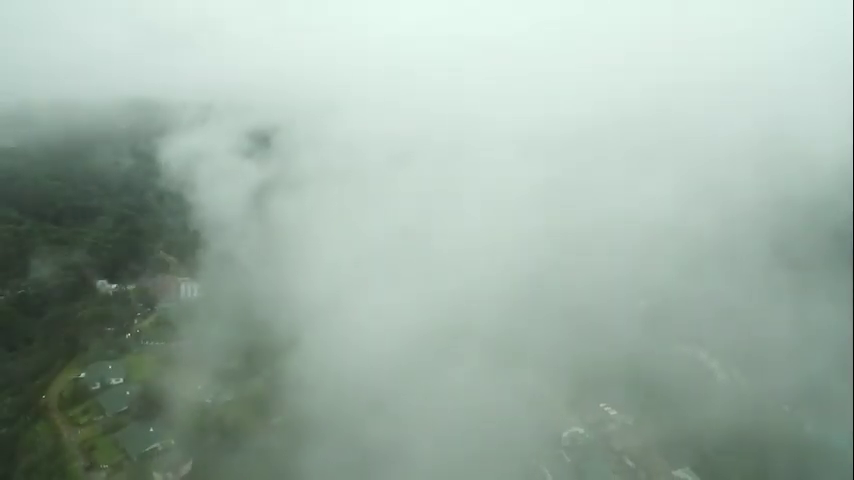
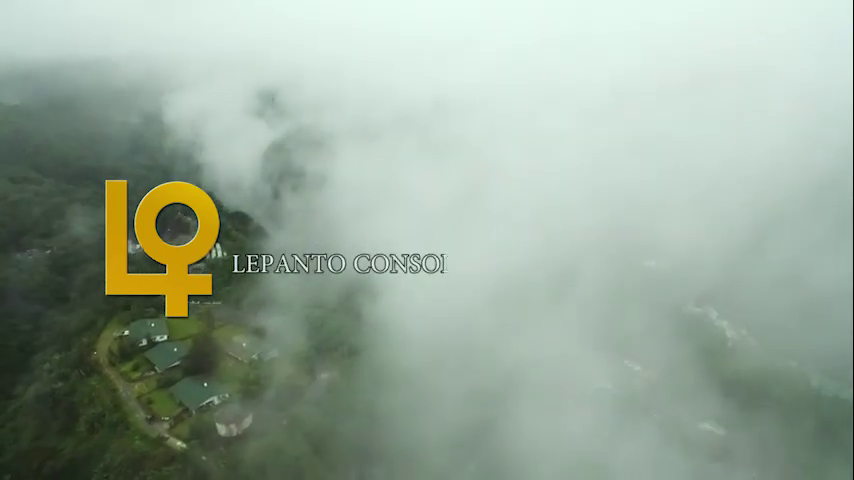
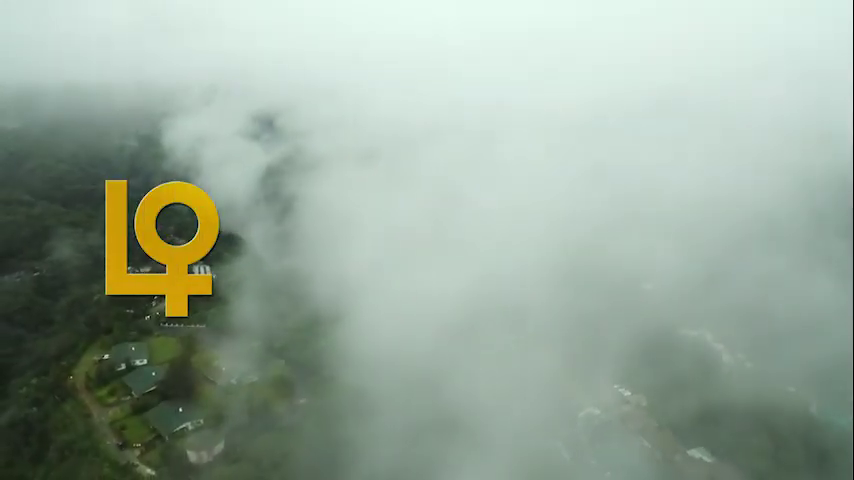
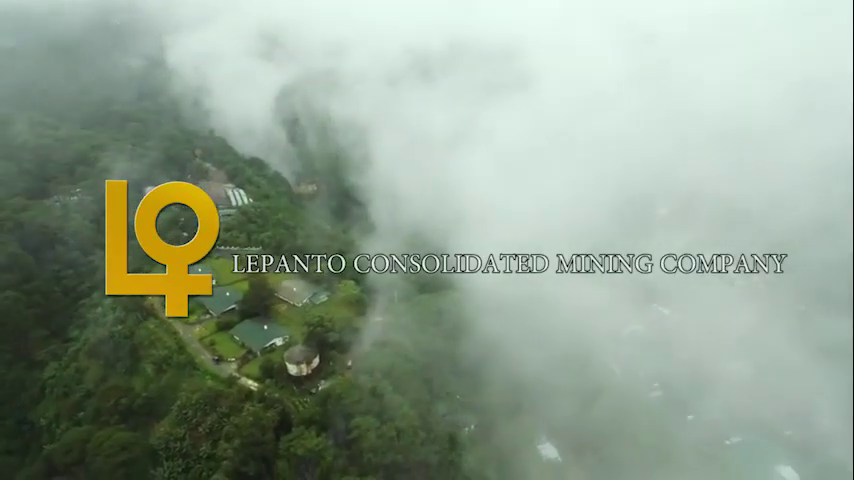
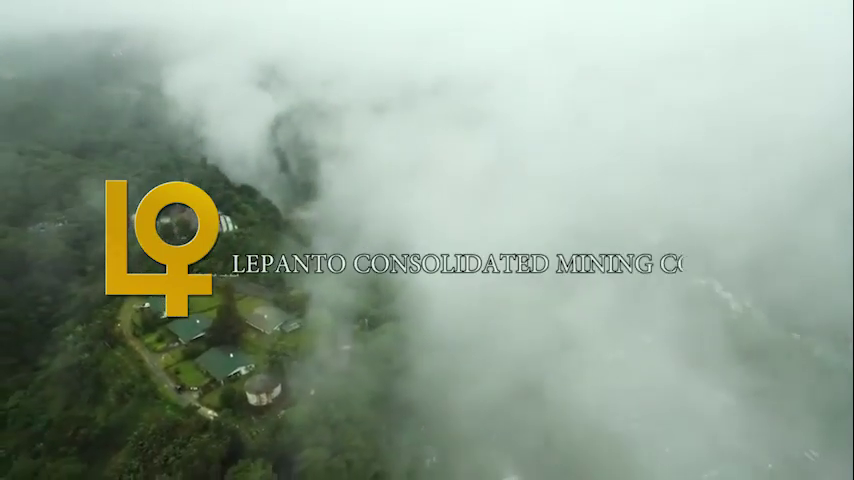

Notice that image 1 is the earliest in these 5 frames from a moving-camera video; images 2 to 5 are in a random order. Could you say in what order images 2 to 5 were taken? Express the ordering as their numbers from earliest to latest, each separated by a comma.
3, 2, 5, 4
